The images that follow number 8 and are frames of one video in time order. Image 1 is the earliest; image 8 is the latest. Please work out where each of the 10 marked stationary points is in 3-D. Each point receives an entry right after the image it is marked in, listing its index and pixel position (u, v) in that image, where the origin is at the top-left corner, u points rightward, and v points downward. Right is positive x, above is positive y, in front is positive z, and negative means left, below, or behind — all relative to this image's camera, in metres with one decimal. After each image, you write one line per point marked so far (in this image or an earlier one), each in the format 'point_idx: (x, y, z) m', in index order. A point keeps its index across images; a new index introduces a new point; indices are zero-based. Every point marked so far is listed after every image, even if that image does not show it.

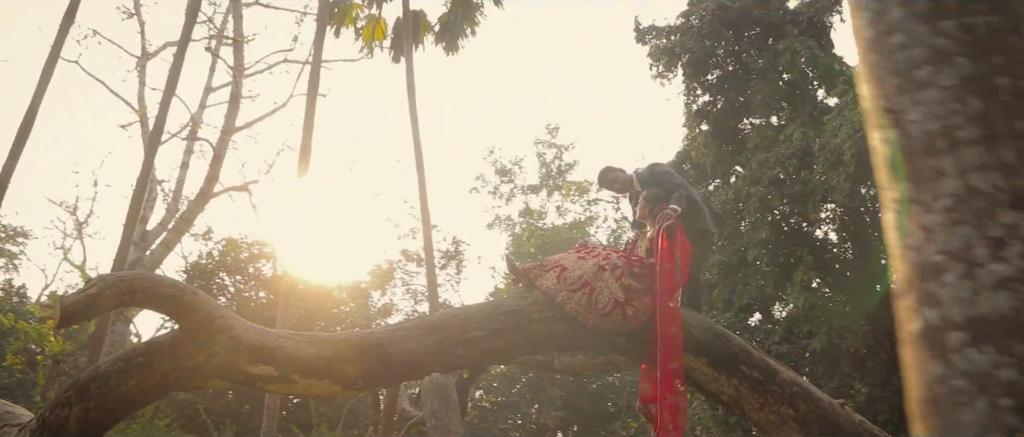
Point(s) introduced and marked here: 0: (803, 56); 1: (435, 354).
0: (+3.9, +2.2, +12.3) m
1: (-0.4, -0.7, +4.5) m
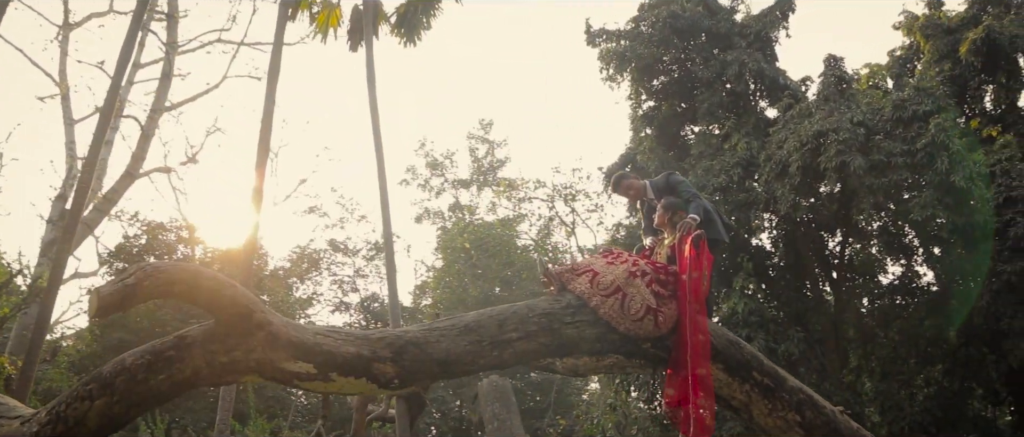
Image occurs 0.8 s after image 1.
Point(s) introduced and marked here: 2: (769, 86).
0: (+3.3, +2.1, +12.8) m
1: (-0.2, -0.7, +4.5) m
2: (+3.7, +1.9, +13.1) m
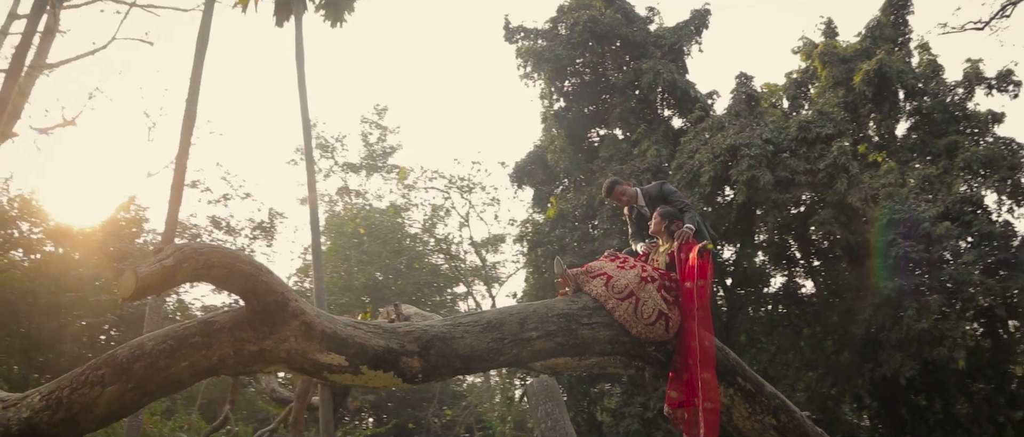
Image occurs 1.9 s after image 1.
0: (+2.2, +2.0, +13.2) m
1: (-0.1, -0.6, +4.5) m
2: (+2.4, +1.8, +13.6) m
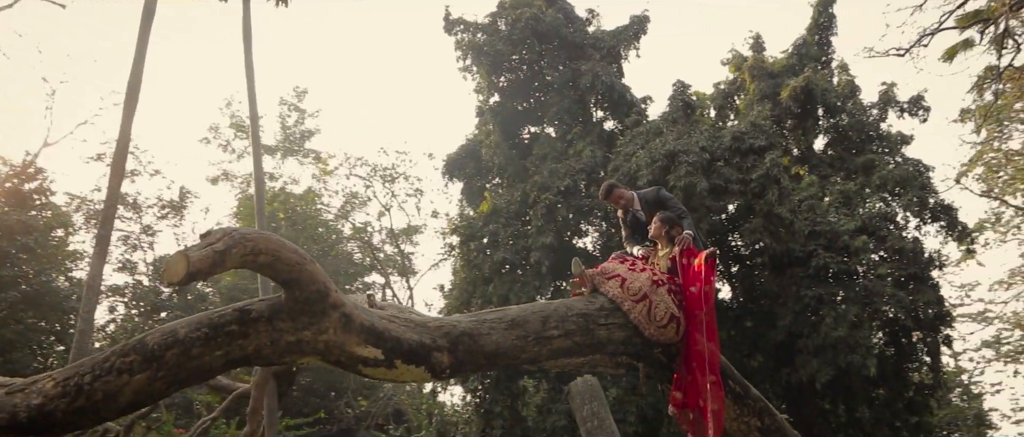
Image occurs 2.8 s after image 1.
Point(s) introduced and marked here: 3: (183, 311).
0: (+1.3, +2.0, +13.4) m
1: (0.0, -0.6, +4.5) m
2: (+1.5, +1.8, +13.9) m
3: (-5.8, -1.6, +16.1) m
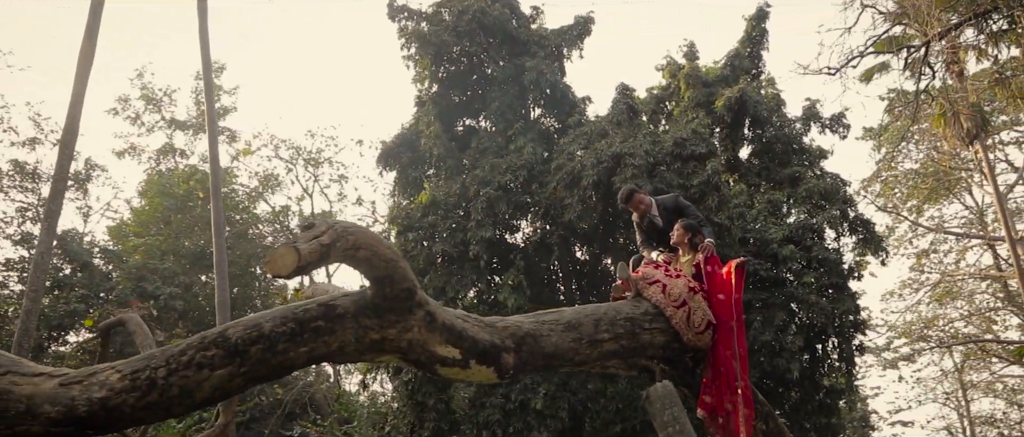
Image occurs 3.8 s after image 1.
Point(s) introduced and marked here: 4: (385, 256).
0: (+0.5, +2.1, +13.5) m
1: (+0.3, -0.6, +4.5) m
2: (+0.6, +1.8, +14.0) m
3: (-7.1, -1.2, +15.2) m
4: (-0.5, -0.1, +3.6) m
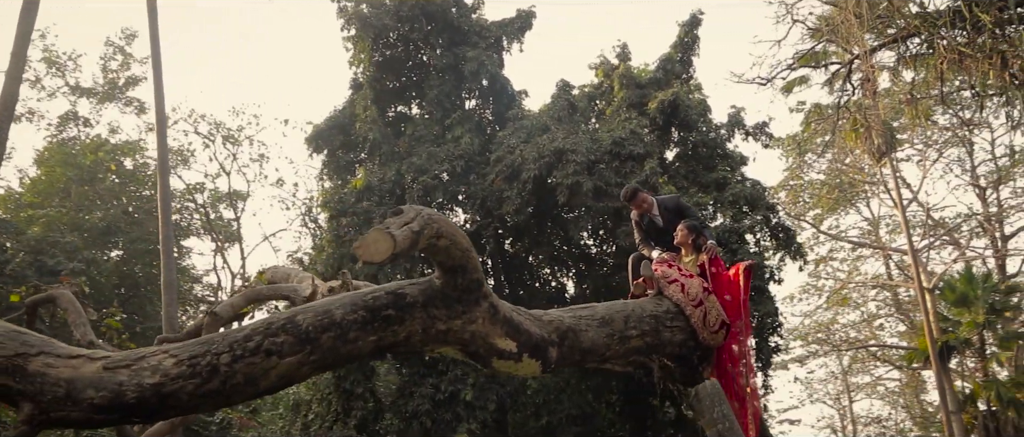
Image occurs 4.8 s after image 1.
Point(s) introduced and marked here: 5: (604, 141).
0: (-0.4, +2.2, +13.4) m
1: (+0.4, -0.6, +4.5) m
2: (-0.3, +1.9, +13.9) m
3: (-8.2, -0.7, +14.2) m
4: (-0.2, -0.1, +3.5) m
5: (+1.3, +1.1, +12.8) m
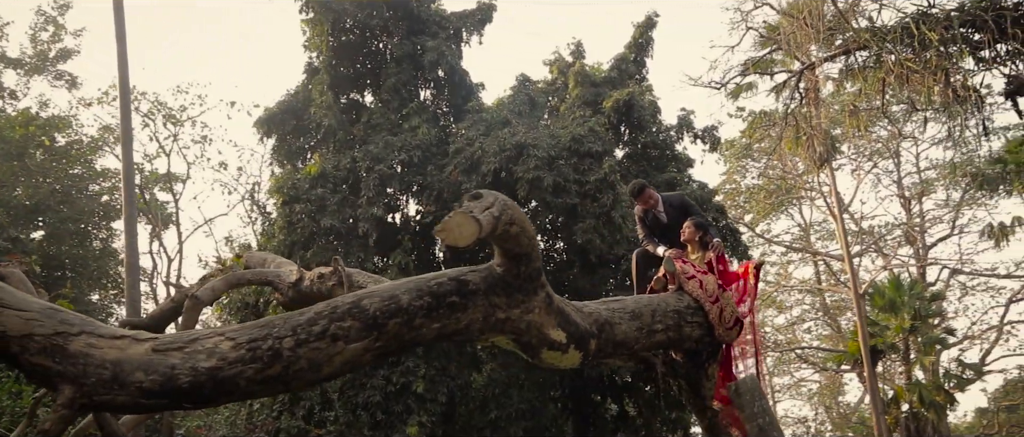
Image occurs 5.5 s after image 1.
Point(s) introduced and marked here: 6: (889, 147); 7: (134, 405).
0: (-1.0, +2.3, +13.3) m
1: (+0.6, -0.6, +4.5) m
2: (-0.9, +2.0, +13.8) m
3: (-9.0, -0.3, +13.4) m
4: (+0.1, -0.1, +3.5) m
5: (+0.7, +1.1, +12.8) m
6: (+7.4, +1.4, +18.1) m
7: (-1.3, -0.6, +3.2) m
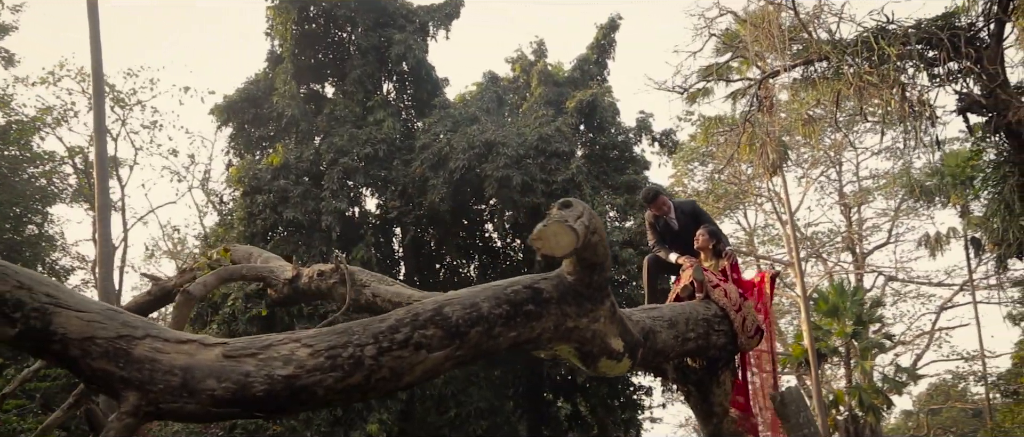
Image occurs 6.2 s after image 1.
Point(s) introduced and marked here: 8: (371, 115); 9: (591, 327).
0: (-1.4, +2.4, +13.1) m
1: (+0.8, -0.6, +4.5) m
2: (-1.5, +2.1, +13.6) m
3: (-9.5, 0.0, +12.5) m
4: (+0.3, -0.1, +3.4) m
5: (+0.3, +1.1, +12.8) m
6: (+6.5, +1.3, +18.6) m
7: (-1.0, -0.6, +3.0) m
8: (-2.0, +1.5, +13.0) m
9: (+0.3, -0.4, +3.6) m
